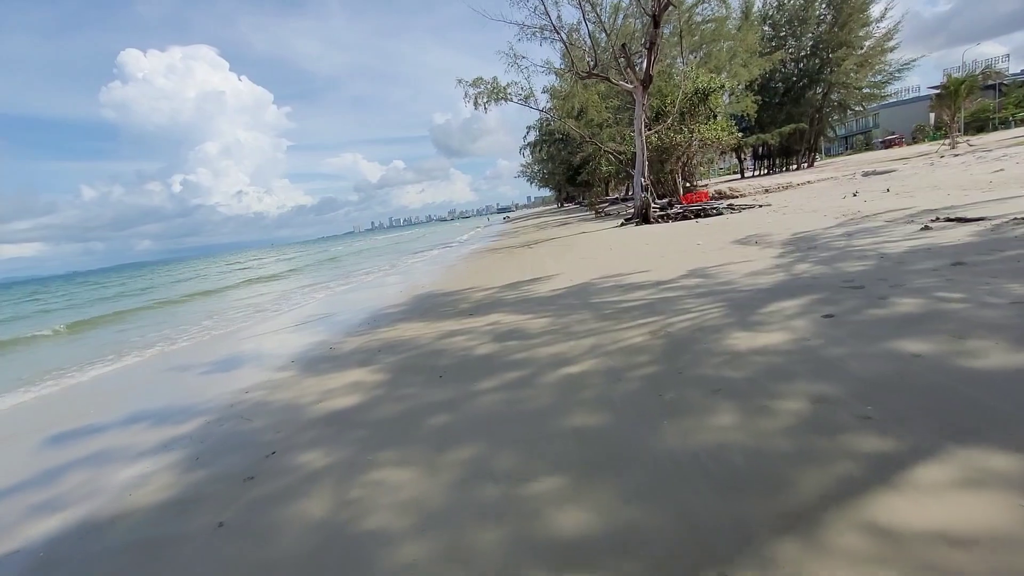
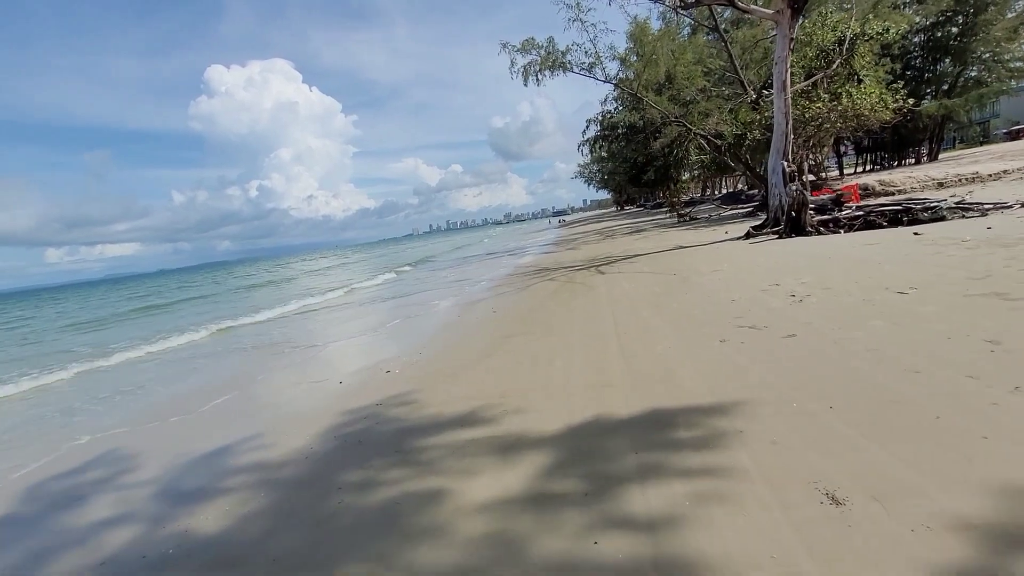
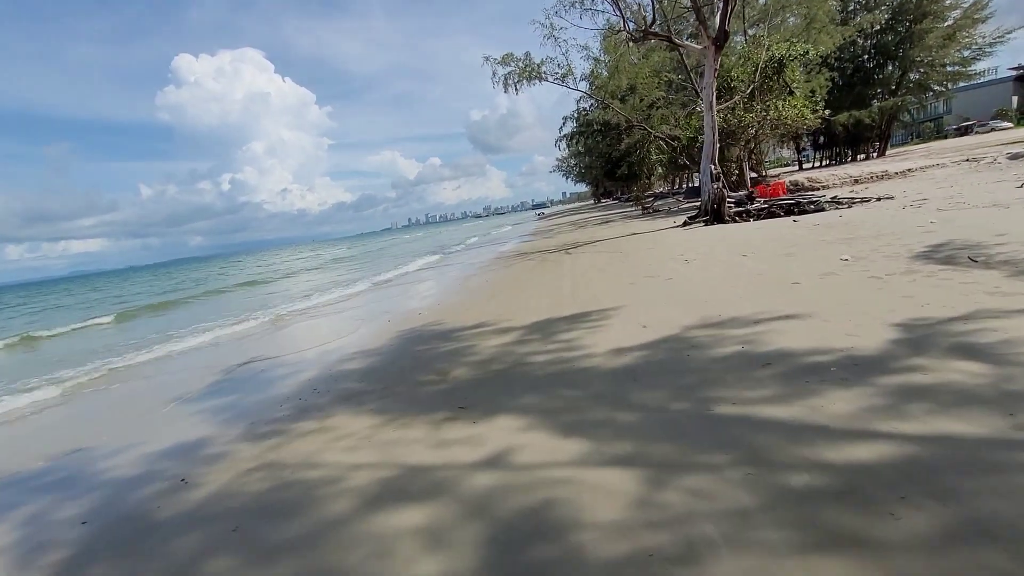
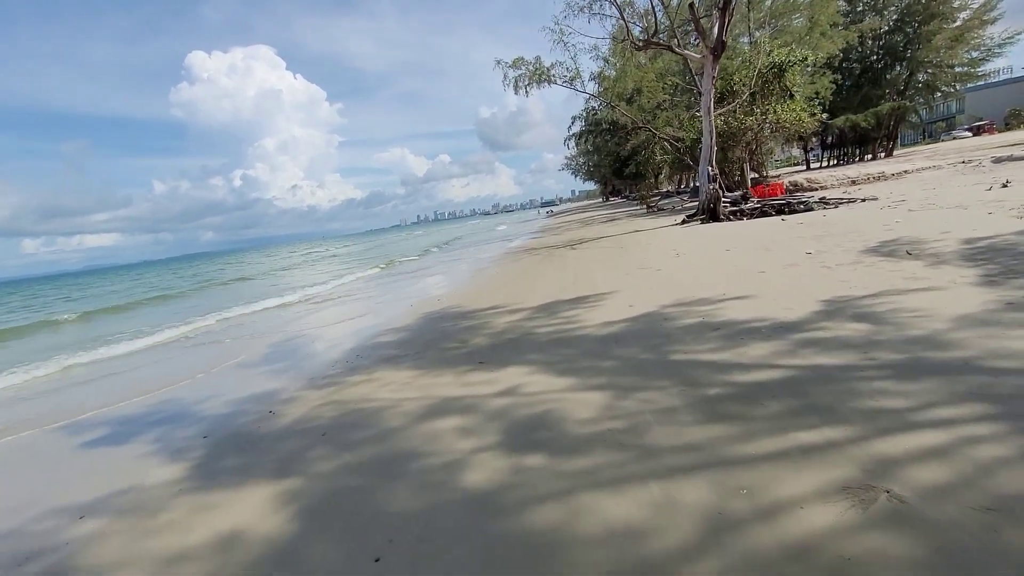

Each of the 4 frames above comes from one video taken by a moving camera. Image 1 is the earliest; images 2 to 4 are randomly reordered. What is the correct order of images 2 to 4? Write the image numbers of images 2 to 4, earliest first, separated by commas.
4, 3, 2
